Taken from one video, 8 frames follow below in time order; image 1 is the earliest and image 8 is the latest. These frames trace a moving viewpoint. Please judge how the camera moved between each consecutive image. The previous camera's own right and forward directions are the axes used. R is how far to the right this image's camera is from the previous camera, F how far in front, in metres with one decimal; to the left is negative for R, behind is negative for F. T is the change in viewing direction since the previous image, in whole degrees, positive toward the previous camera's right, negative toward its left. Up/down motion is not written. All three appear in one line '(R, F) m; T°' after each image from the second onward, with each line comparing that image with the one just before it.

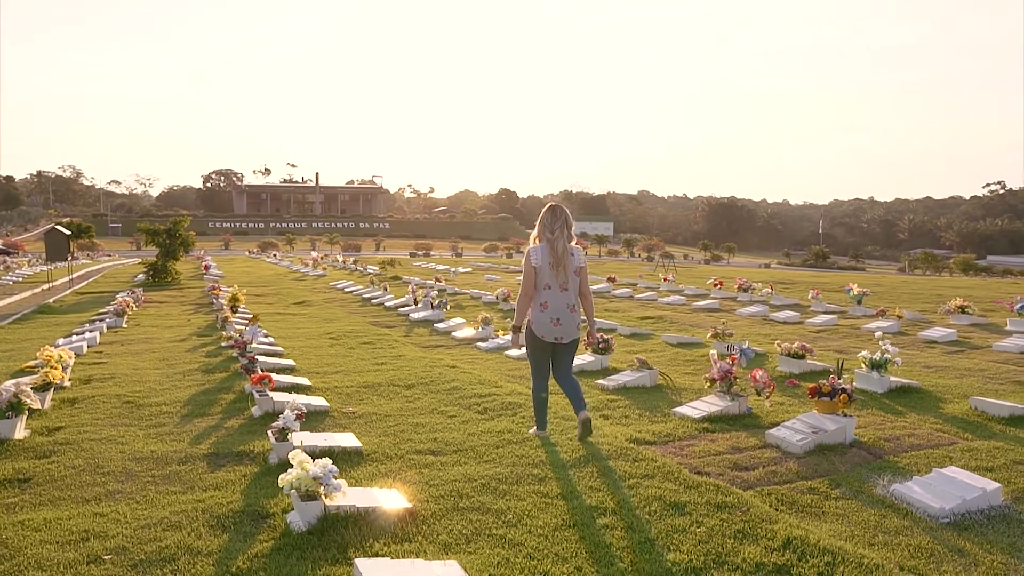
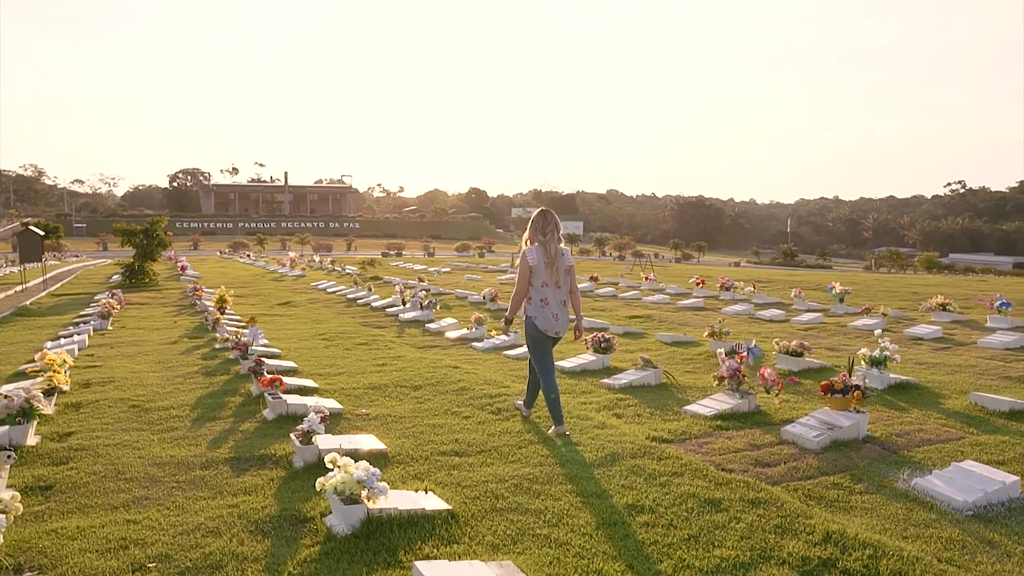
(-0.4, 0.0) m; +2°
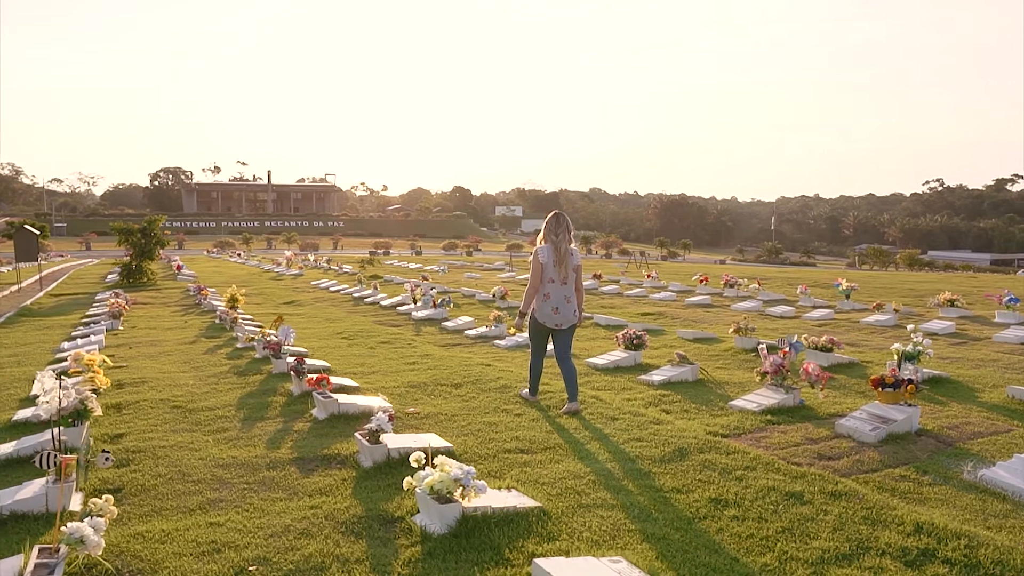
(-0.7, 0.0) m; +1°
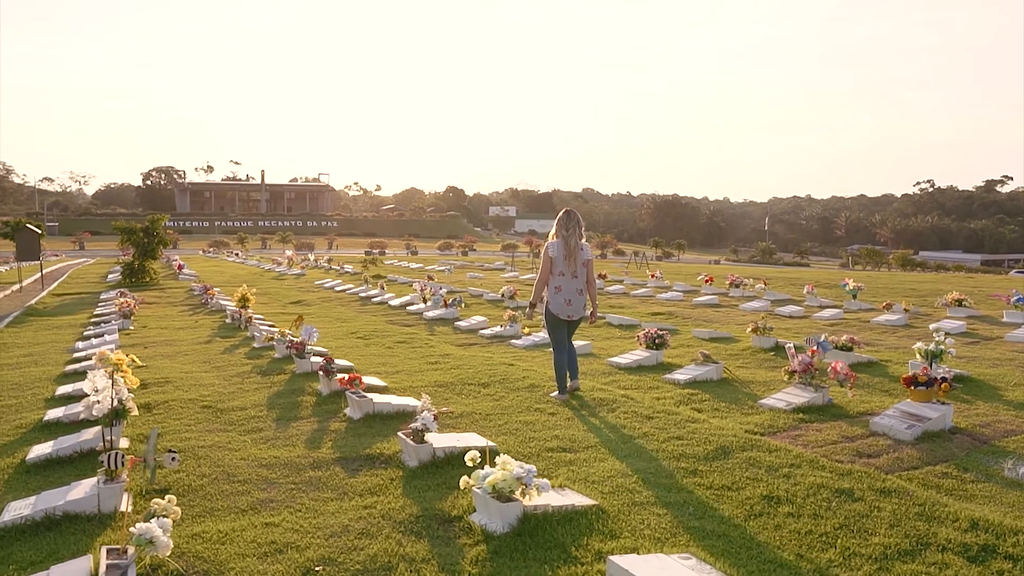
(-0.4, 0.0) m; +1°
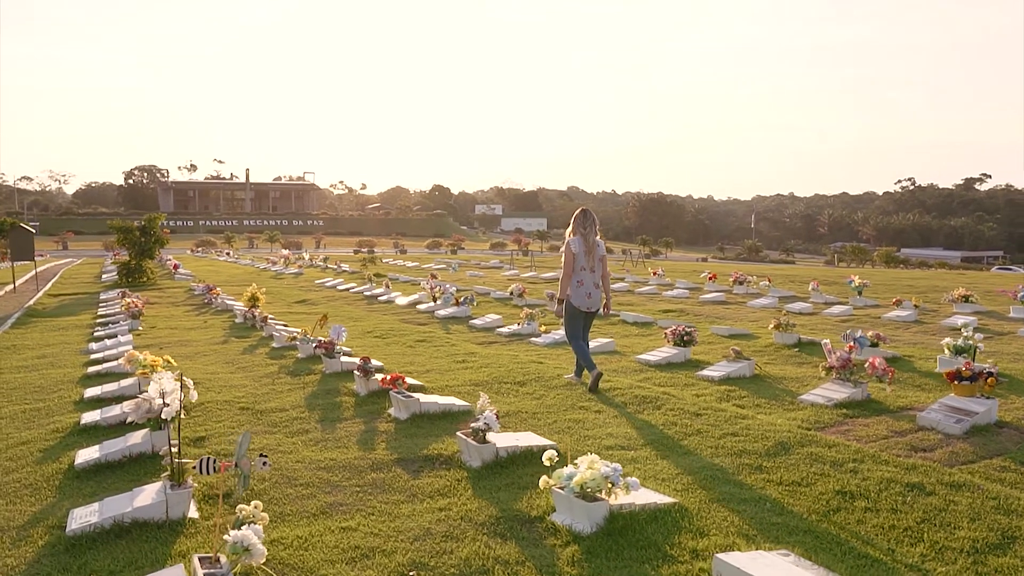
(-0.6, +0.1) m; +1°
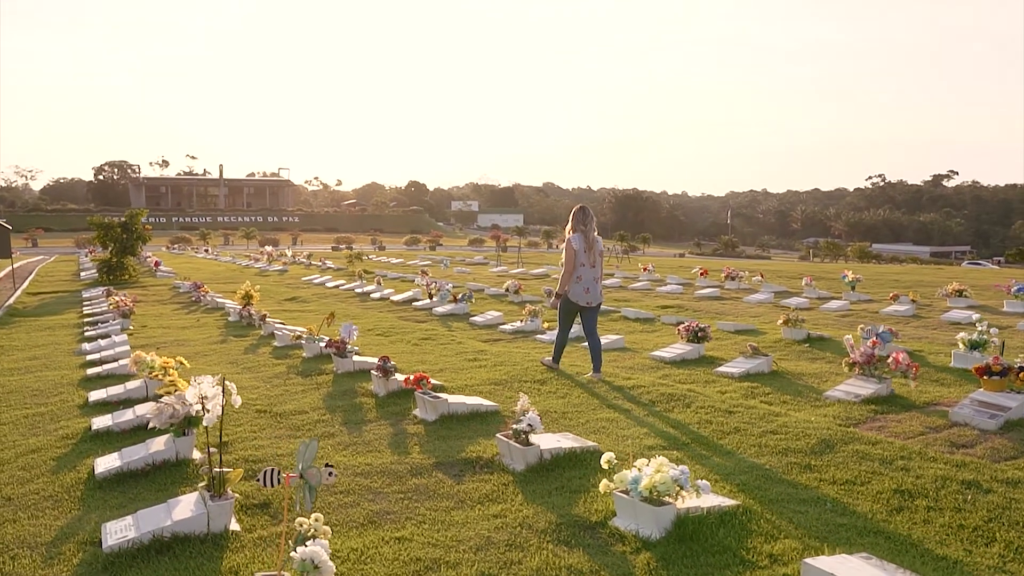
(-0.5, +0.2) m; +2°
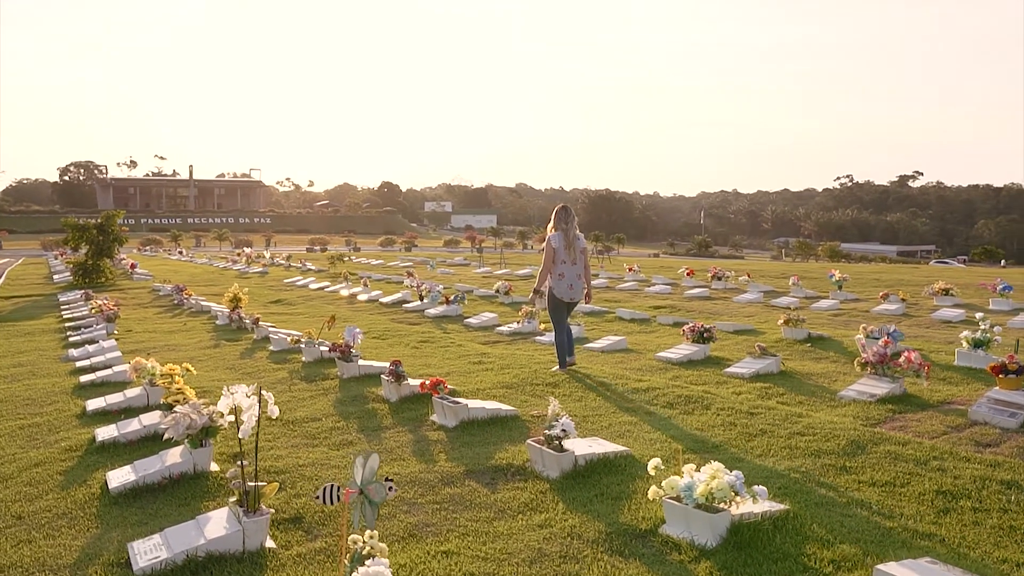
(-0.4, +0.2) m; +2°
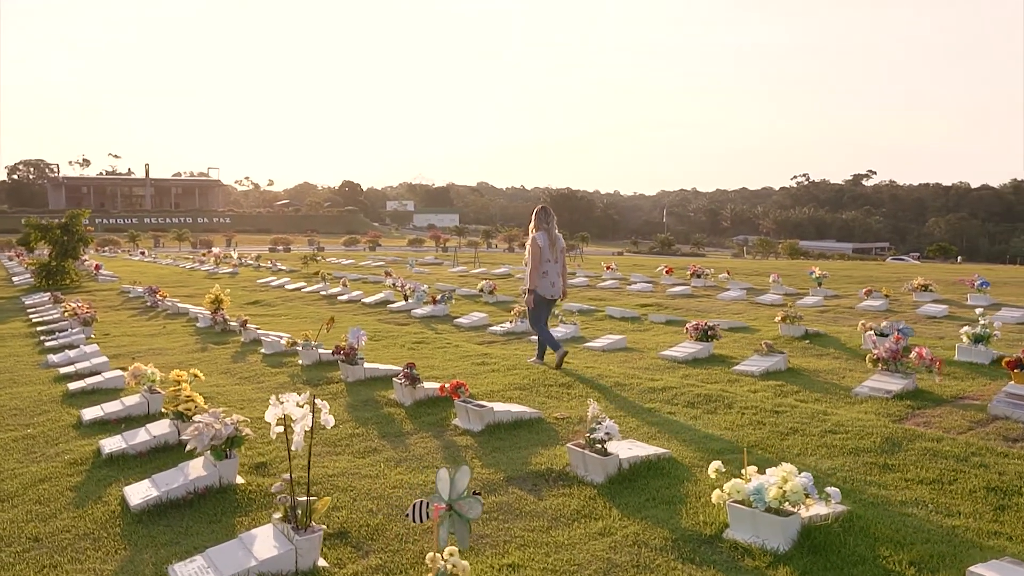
(-0.6, +0.2) m; +3°
